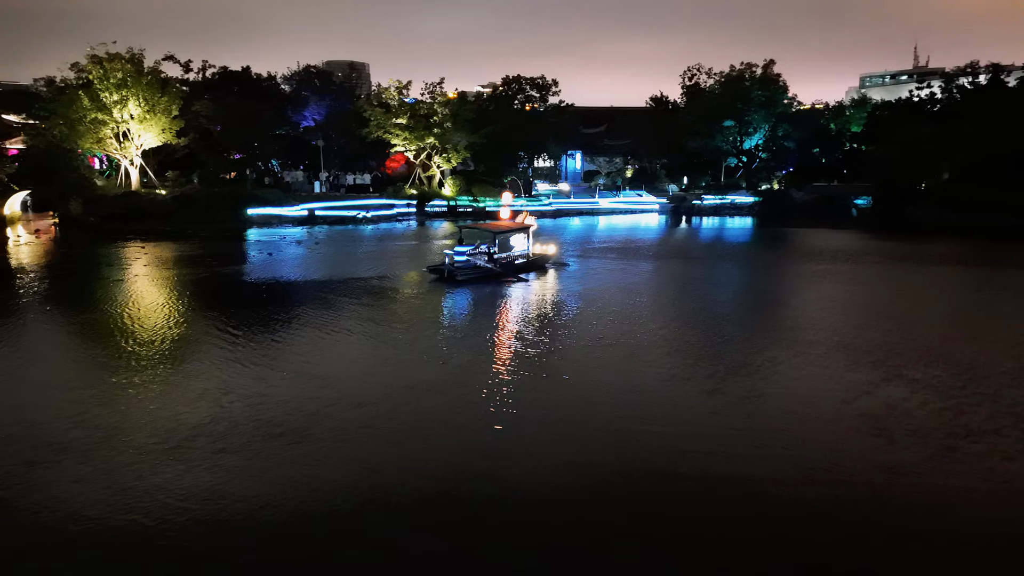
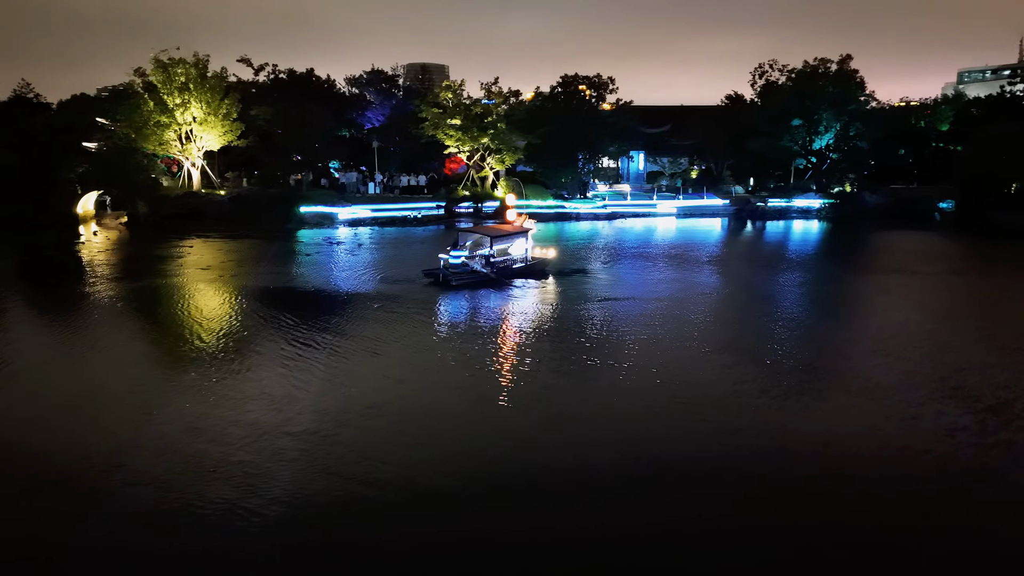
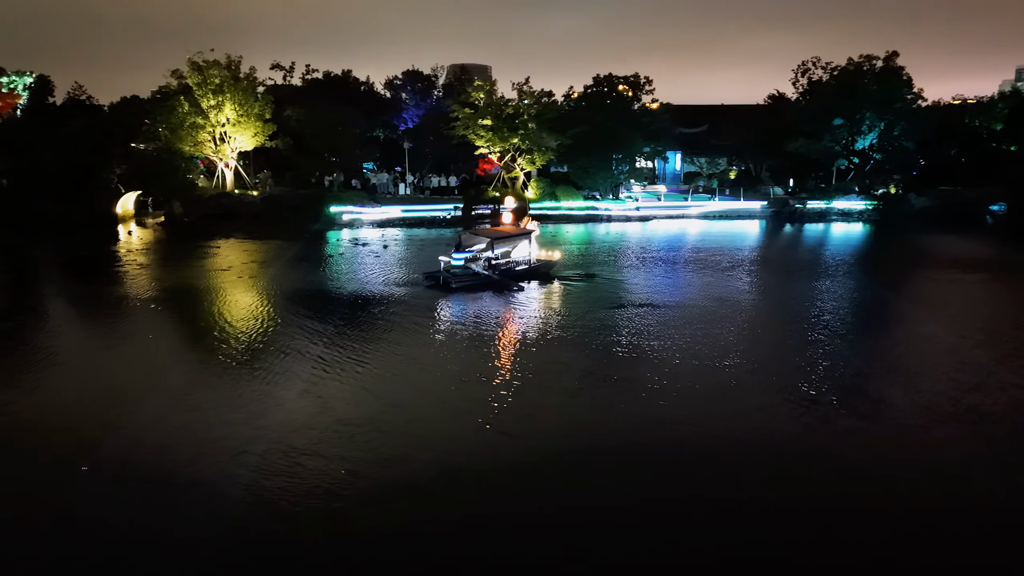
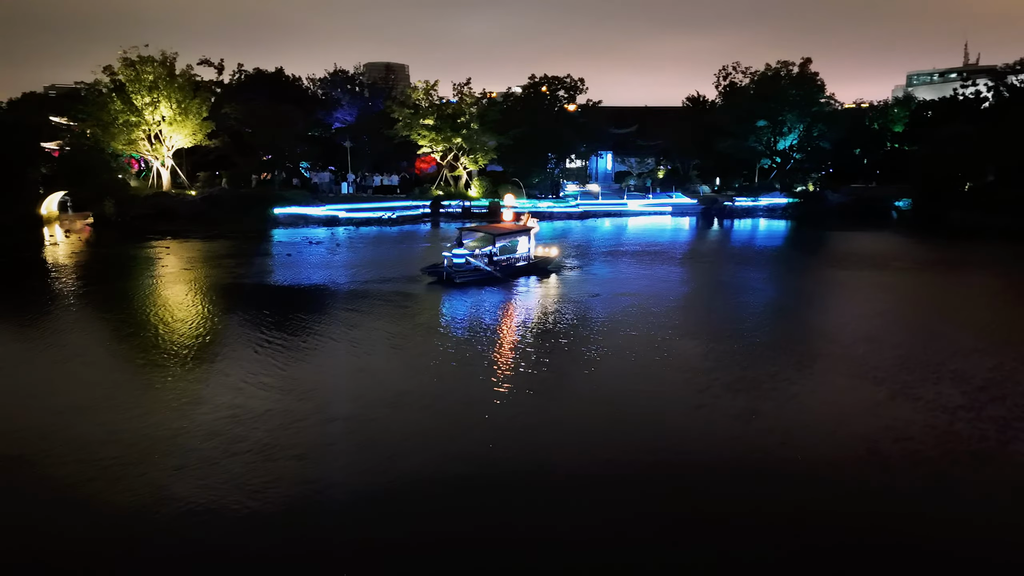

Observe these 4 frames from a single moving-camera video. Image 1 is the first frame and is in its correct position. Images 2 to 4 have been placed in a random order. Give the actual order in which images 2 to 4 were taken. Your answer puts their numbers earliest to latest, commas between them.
4, 2, 3
